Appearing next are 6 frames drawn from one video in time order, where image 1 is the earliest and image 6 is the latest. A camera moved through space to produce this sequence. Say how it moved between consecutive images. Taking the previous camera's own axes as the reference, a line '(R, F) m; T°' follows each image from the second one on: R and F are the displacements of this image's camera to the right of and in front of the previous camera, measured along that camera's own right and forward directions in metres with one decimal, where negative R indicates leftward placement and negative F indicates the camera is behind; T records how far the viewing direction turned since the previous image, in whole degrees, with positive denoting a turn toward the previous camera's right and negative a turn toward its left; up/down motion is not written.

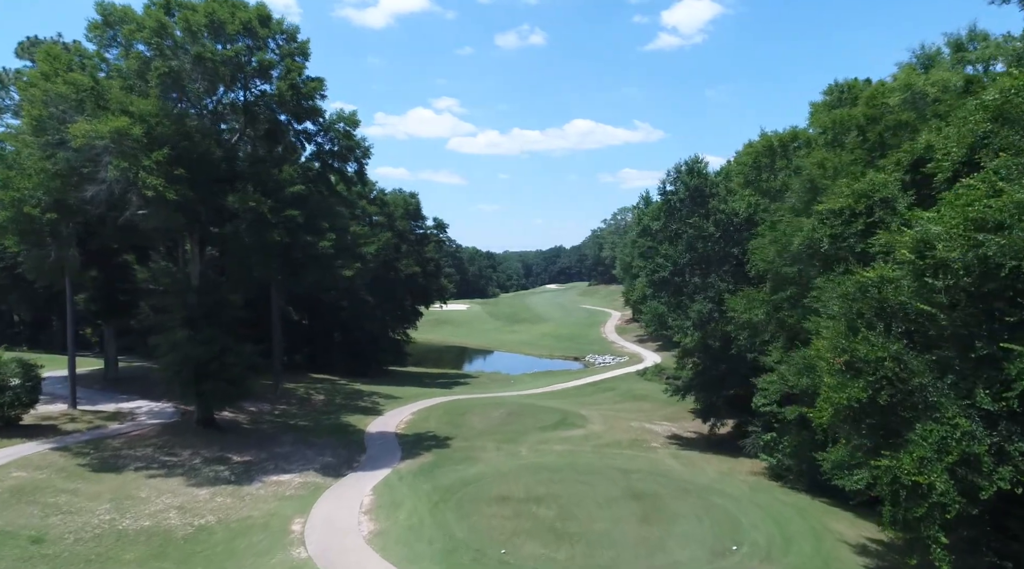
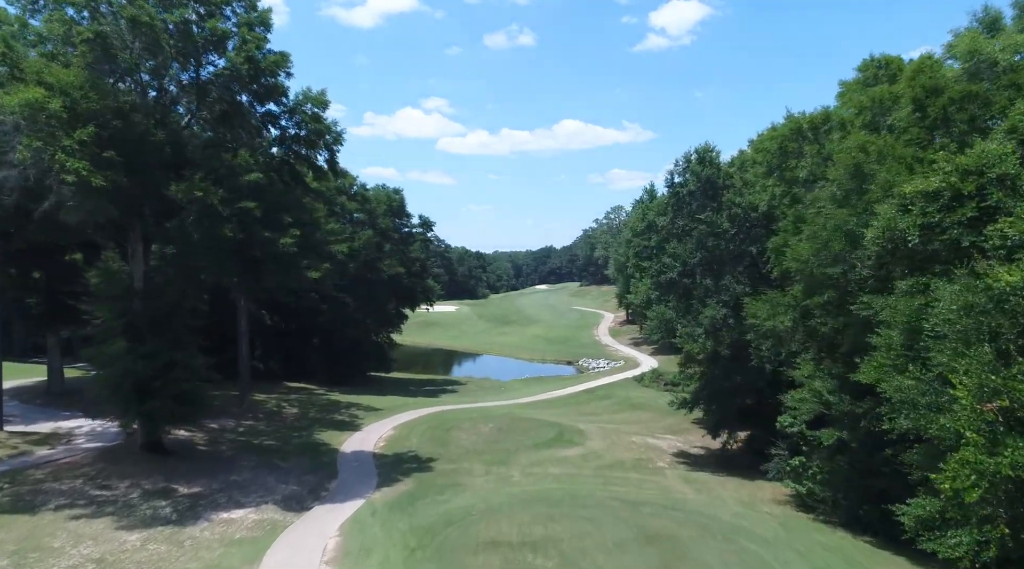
(0.0, +3.2) m; +1°
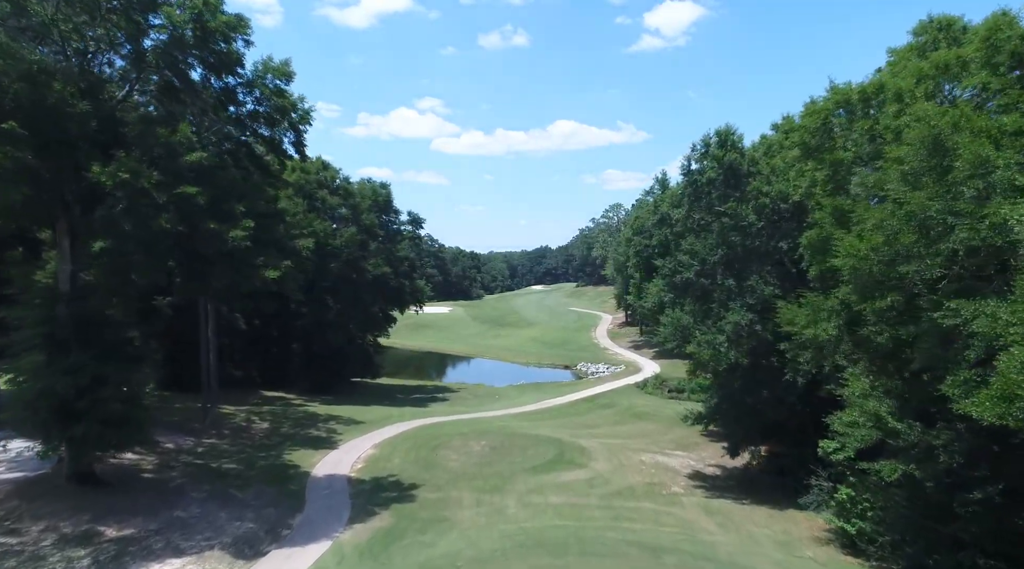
(0.0, +3.4) m; 0°
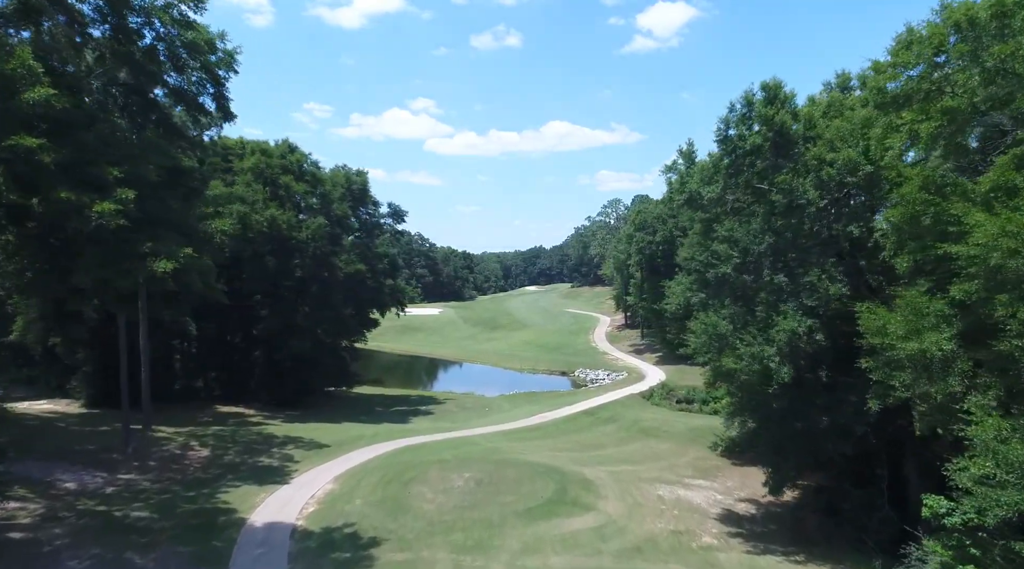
(+0.1, +5.3) m; 0°
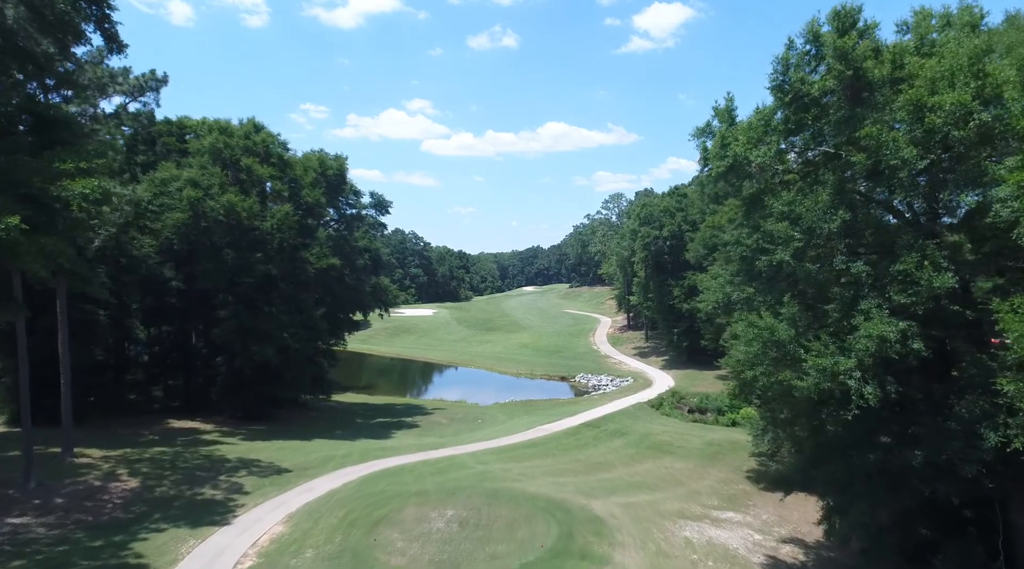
(+0.1, +4.6) m; 0°
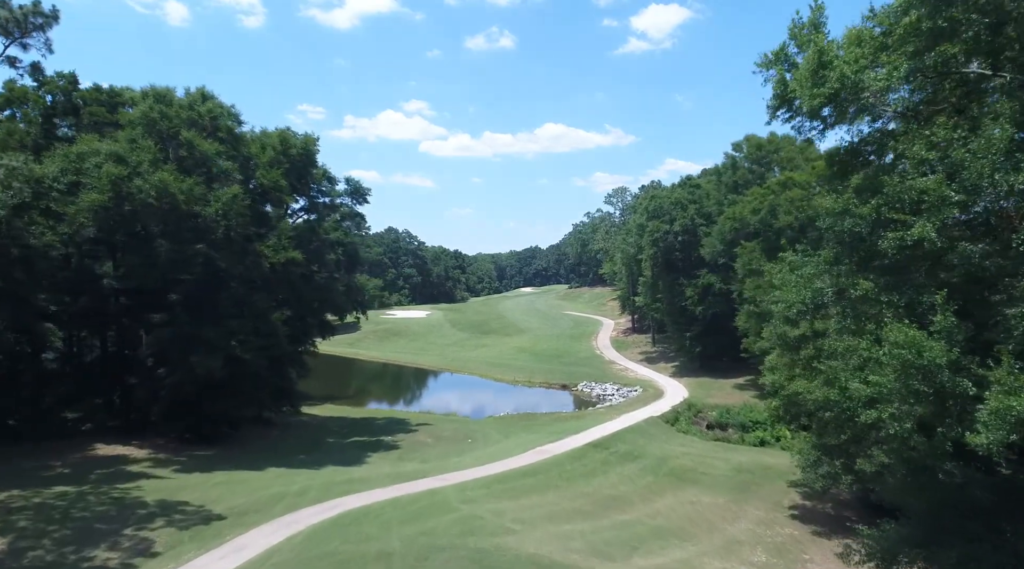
(+0.1, +5.4) m; 0°
